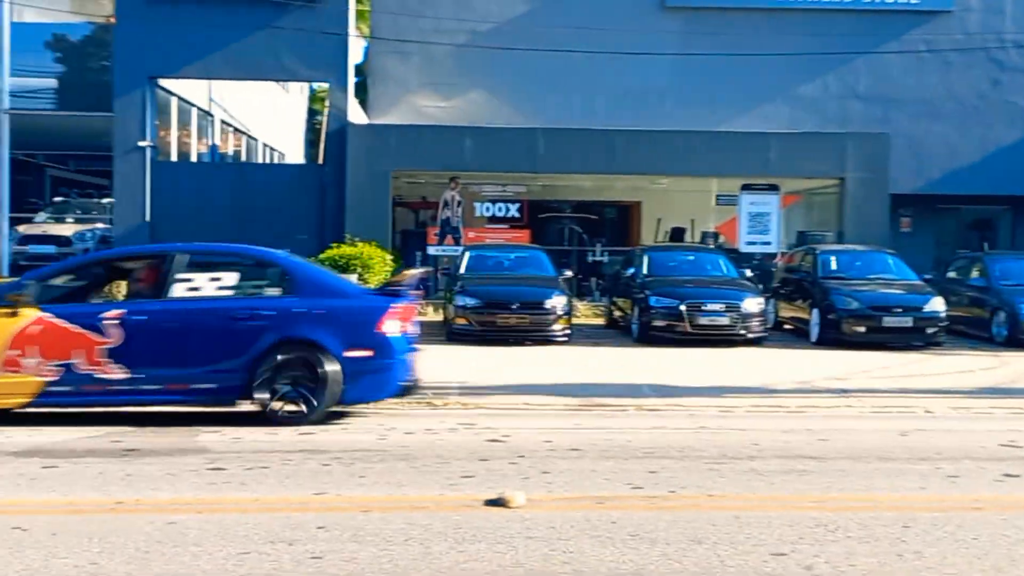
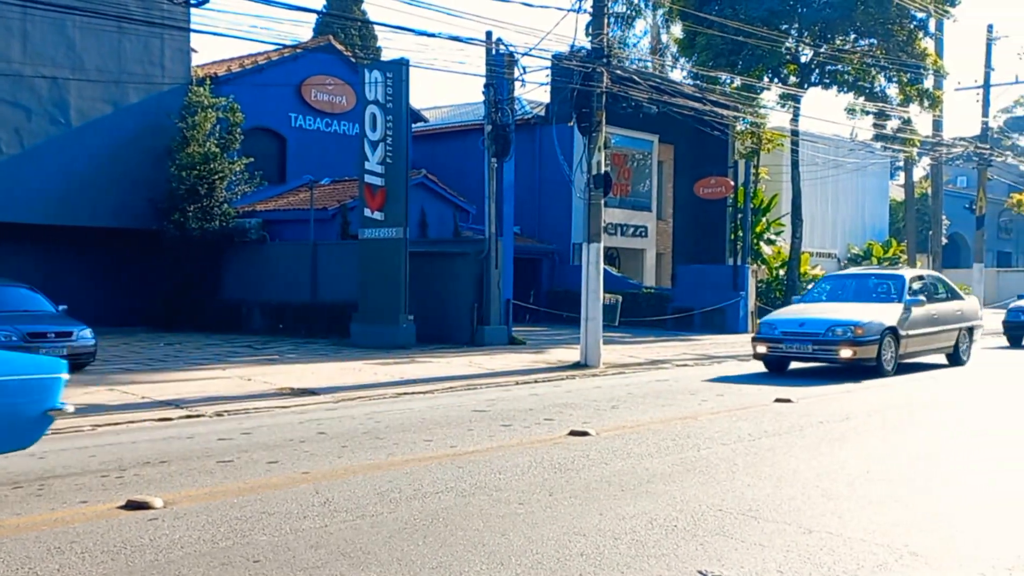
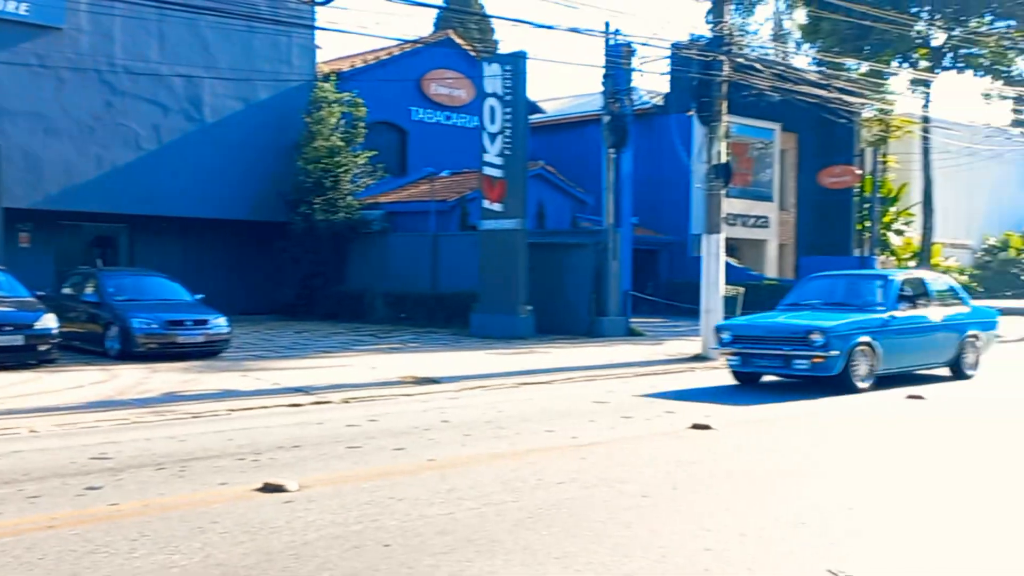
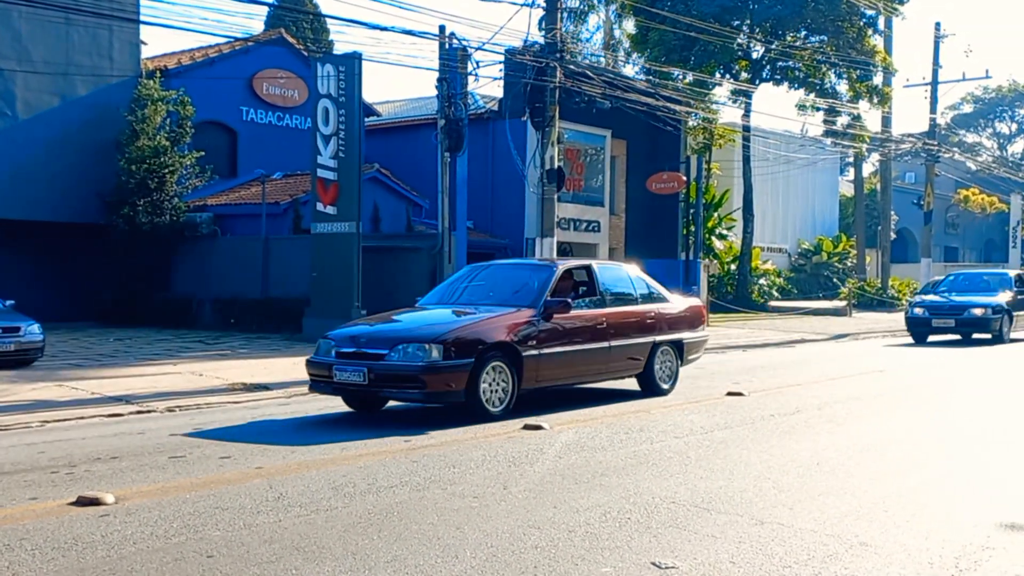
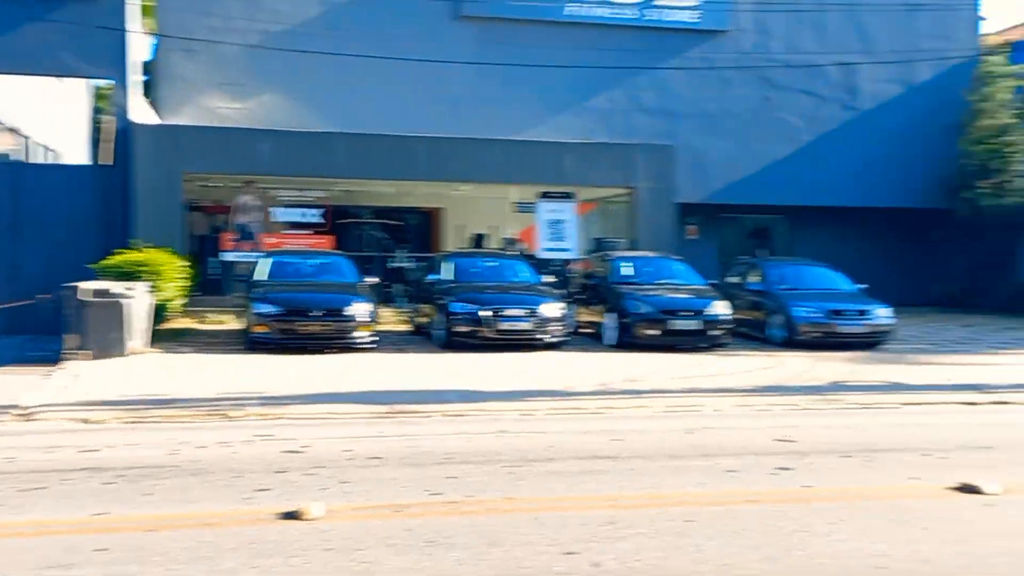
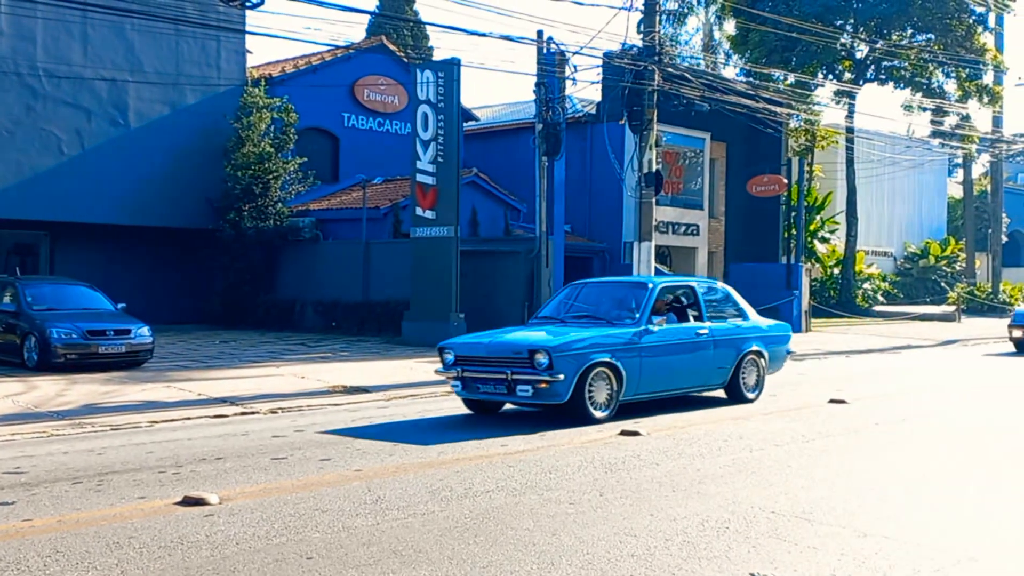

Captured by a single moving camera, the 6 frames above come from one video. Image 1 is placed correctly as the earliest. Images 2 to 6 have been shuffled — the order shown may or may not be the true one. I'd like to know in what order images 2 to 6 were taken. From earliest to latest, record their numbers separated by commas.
5, 3, 6, 2, 4
